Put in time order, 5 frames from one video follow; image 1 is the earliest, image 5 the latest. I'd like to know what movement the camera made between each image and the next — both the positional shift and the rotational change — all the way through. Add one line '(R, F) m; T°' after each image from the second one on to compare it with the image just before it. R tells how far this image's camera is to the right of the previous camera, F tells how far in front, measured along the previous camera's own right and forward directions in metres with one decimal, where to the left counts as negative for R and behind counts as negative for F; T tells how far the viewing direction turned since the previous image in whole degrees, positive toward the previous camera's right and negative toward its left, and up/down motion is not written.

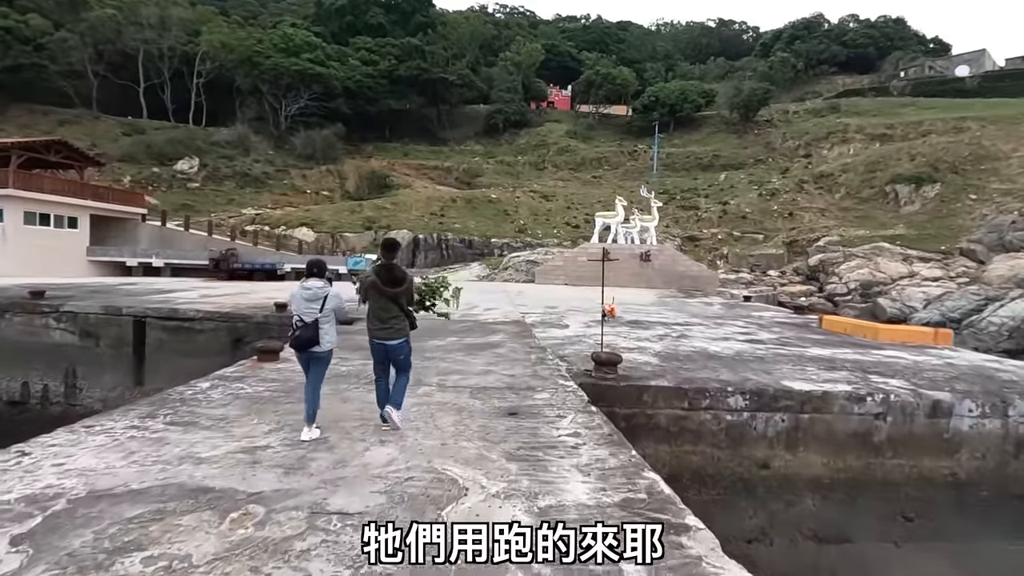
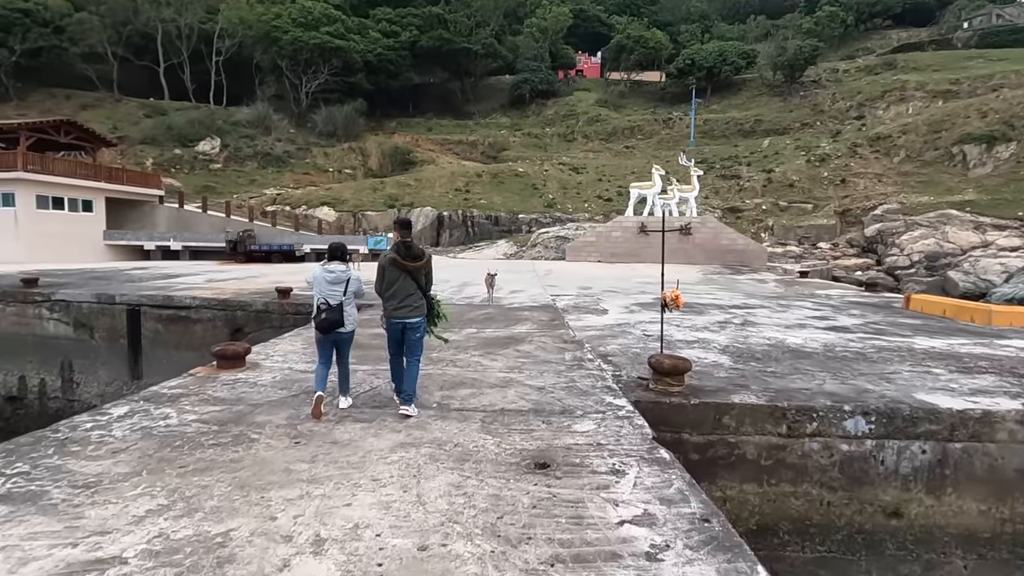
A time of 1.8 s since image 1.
(0.0, +1.4) m; -3°
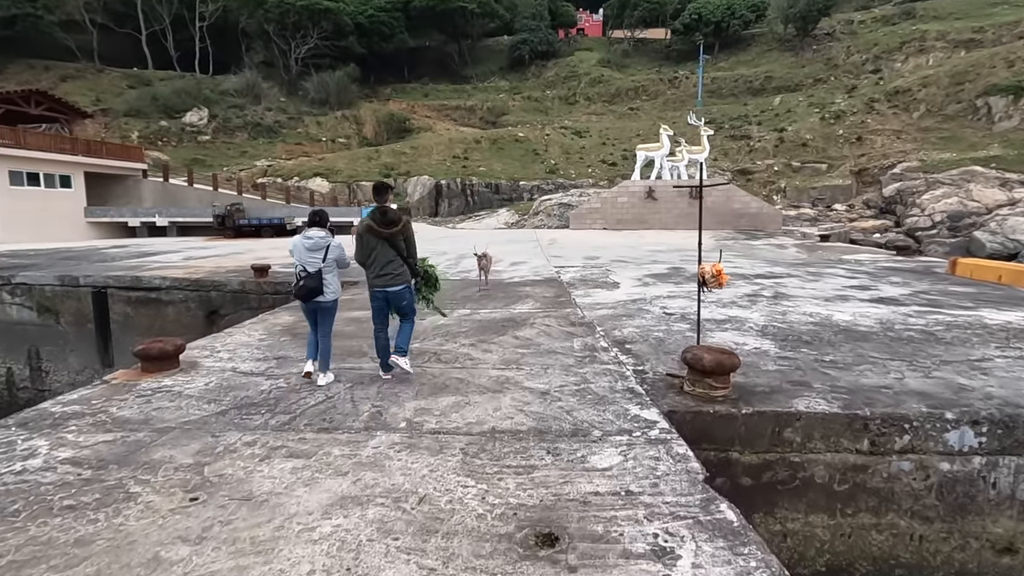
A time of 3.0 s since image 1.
(+0.1, +0.9) m; 0°
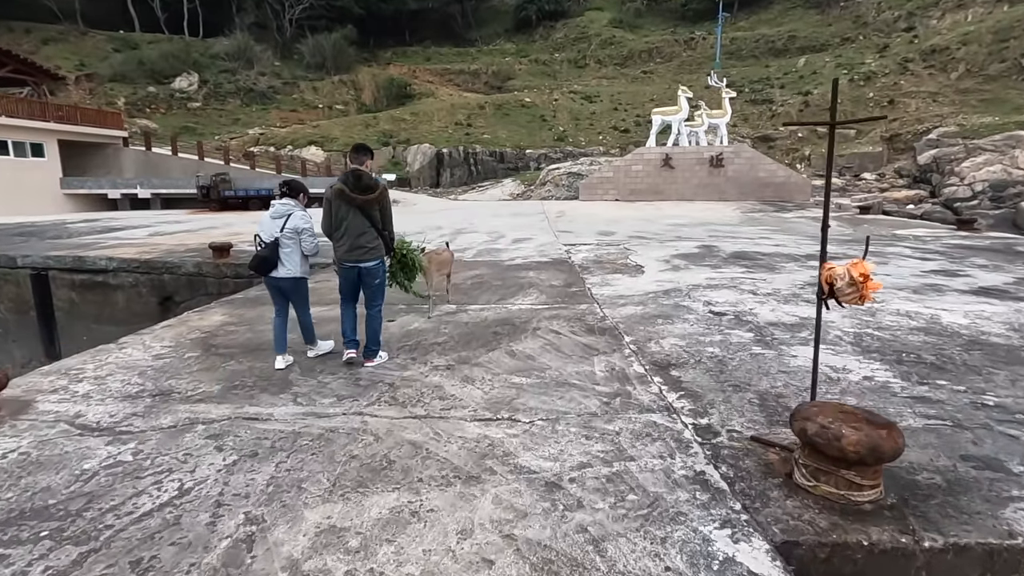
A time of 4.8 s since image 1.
(+0.1, +1.4) m; -1°
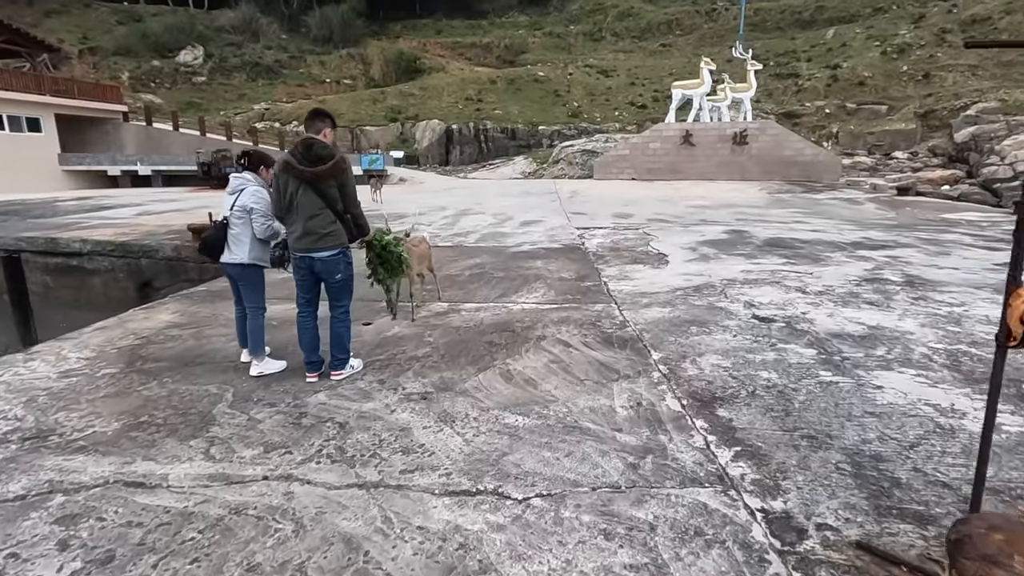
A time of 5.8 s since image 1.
(+0.1, +0.7) m; -1°
